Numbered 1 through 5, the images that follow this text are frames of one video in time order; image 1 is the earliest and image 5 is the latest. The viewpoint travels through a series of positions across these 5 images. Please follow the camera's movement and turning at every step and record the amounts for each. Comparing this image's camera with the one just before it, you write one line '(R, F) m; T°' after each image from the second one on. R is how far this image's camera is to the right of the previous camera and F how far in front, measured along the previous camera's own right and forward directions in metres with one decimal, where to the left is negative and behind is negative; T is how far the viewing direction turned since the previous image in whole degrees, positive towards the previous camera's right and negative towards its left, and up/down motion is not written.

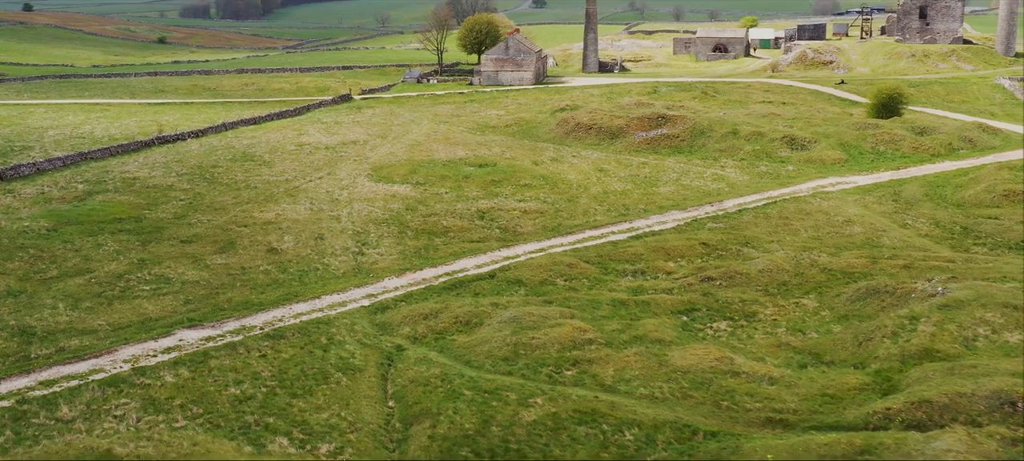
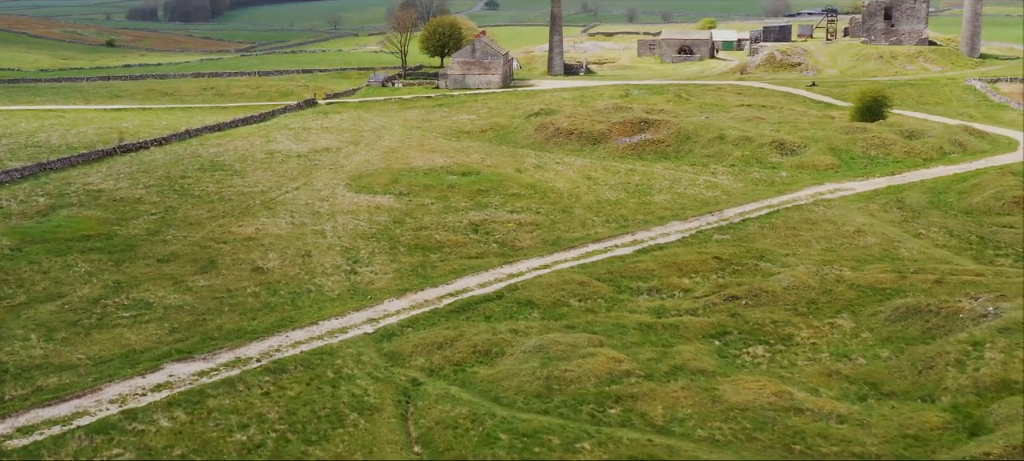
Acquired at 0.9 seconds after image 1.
(-1.4, +2.0) m; +2°
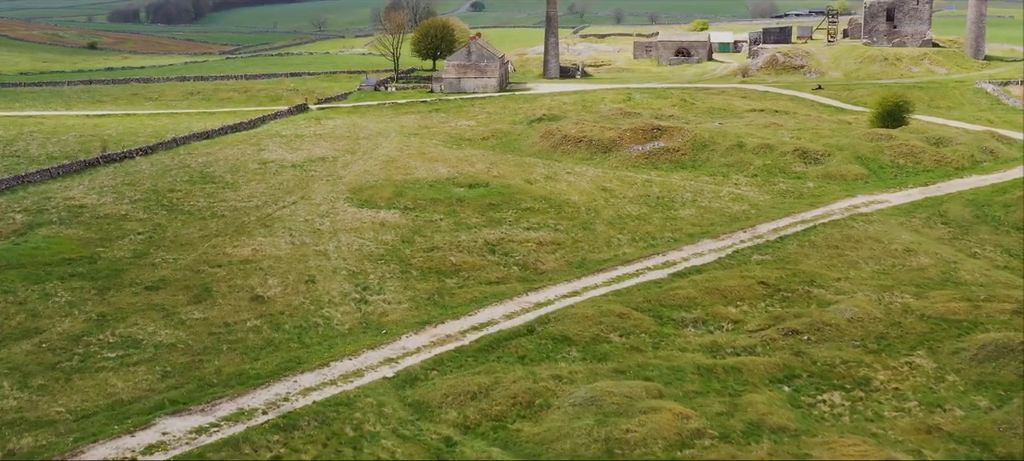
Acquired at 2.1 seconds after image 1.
(-1.1, +3.0) m; +1°
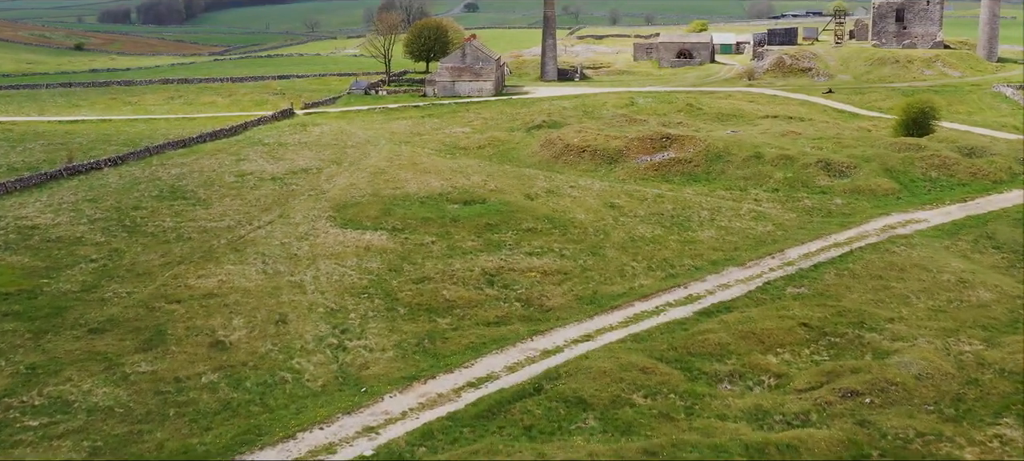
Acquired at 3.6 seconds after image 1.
(-0.2, +4.1) m; 0°
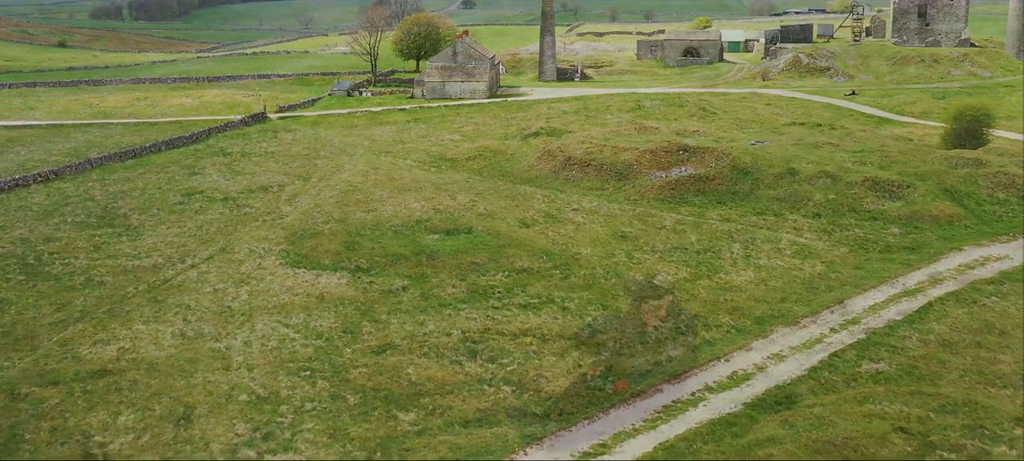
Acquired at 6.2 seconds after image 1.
(+0.2, +7.0) m; 0°
